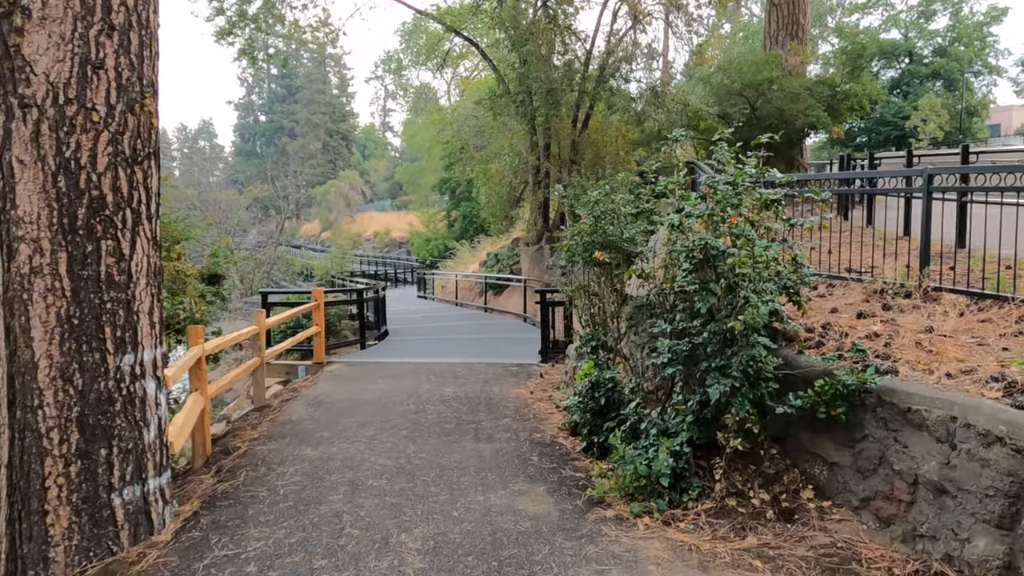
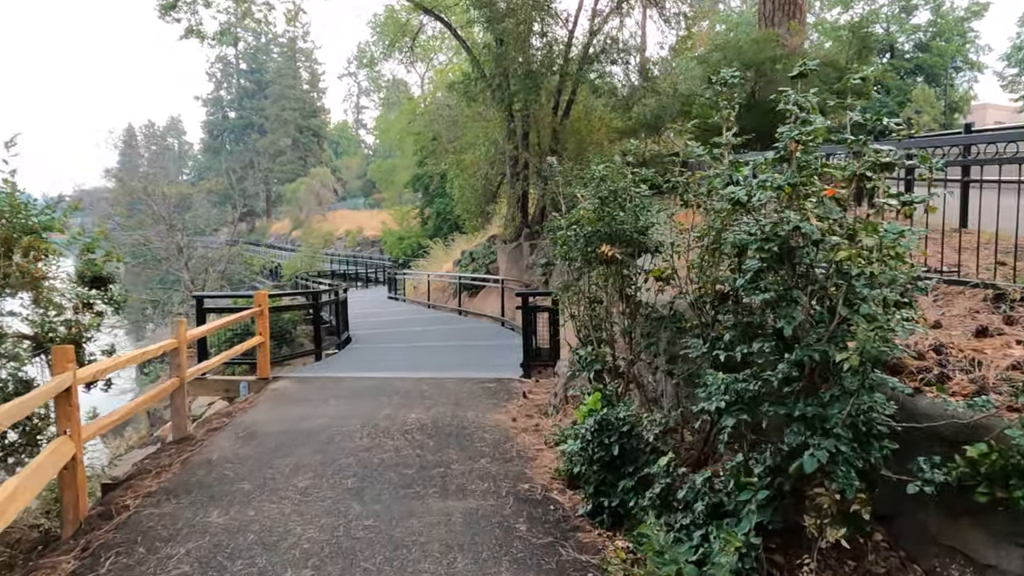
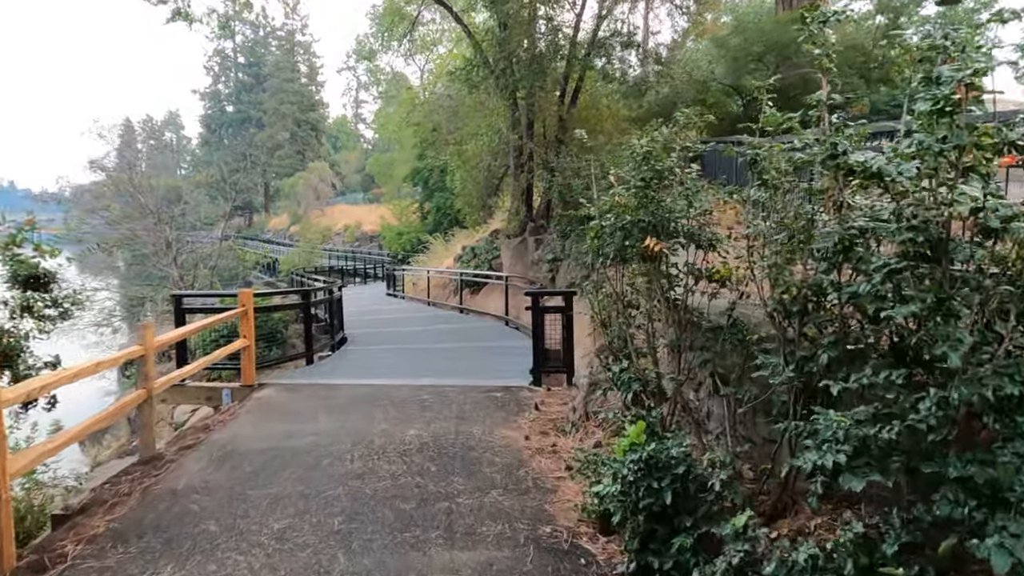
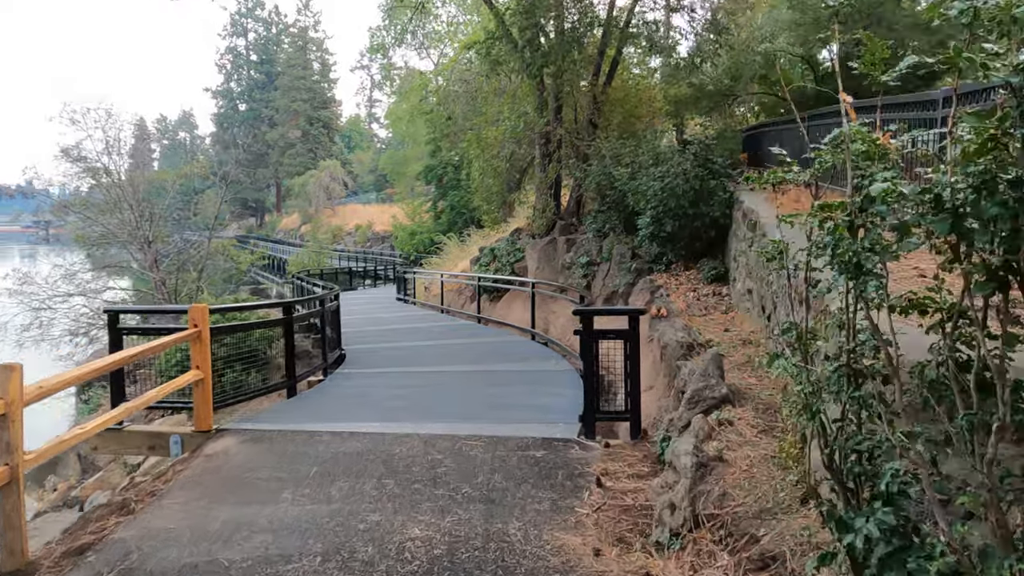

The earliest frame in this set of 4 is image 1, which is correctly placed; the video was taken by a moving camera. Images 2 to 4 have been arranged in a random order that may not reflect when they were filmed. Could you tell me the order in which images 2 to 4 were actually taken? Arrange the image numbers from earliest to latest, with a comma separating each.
2, 3, 4
